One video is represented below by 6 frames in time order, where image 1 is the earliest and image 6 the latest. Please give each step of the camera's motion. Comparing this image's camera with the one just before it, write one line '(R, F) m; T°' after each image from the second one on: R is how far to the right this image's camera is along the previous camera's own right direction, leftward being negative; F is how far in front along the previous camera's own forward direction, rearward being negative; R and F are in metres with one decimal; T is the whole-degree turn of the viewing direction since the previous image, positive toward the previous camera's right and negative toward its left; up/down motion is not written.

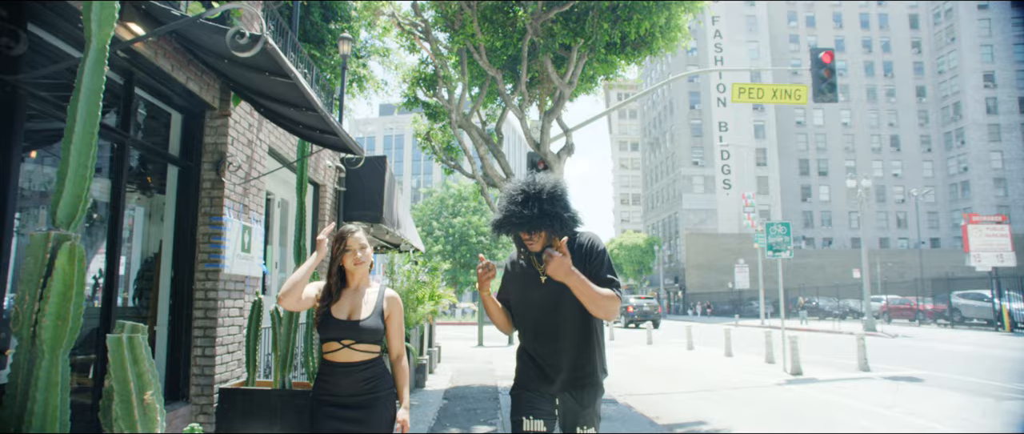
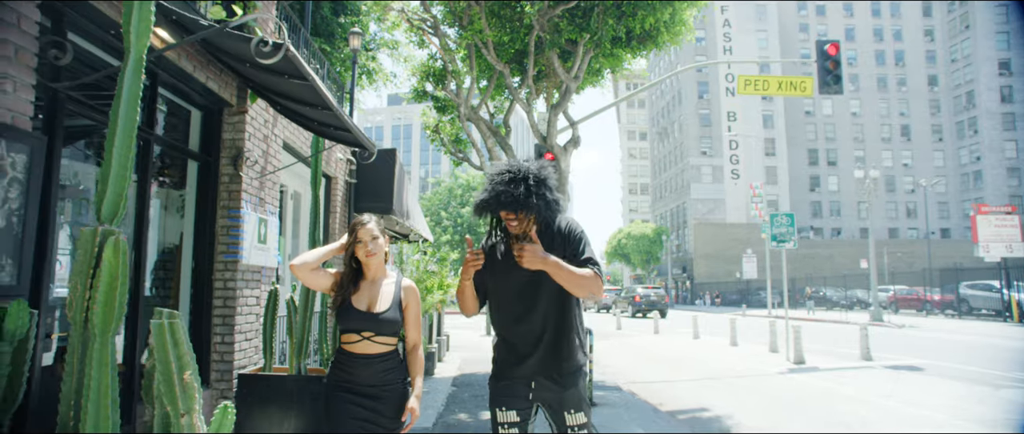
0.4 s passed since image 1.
(0.0, -0.2) m; -1°
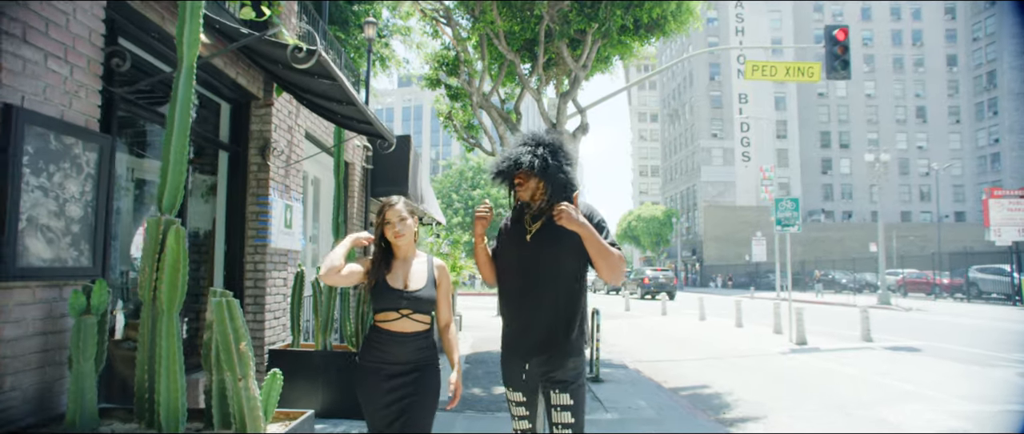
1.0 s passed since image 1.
(0.0, -0.4) m; -1°
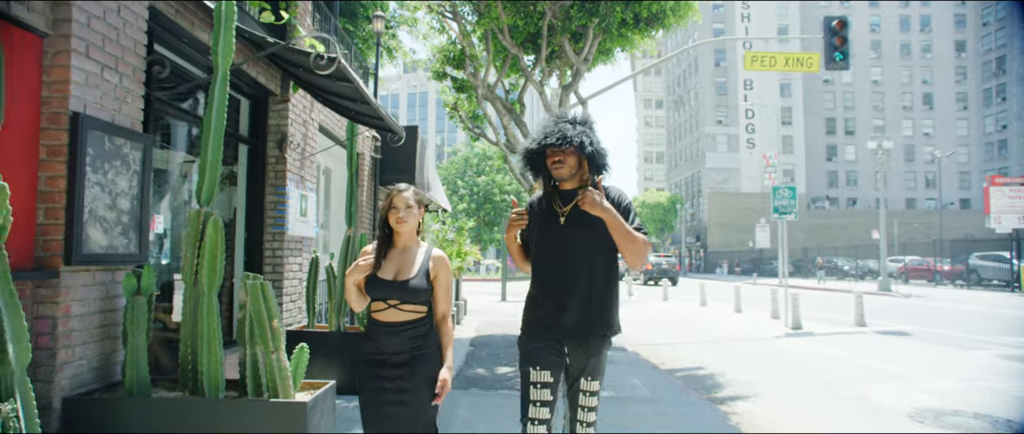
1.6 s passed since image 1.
(0.0, -0.4) m; 0°
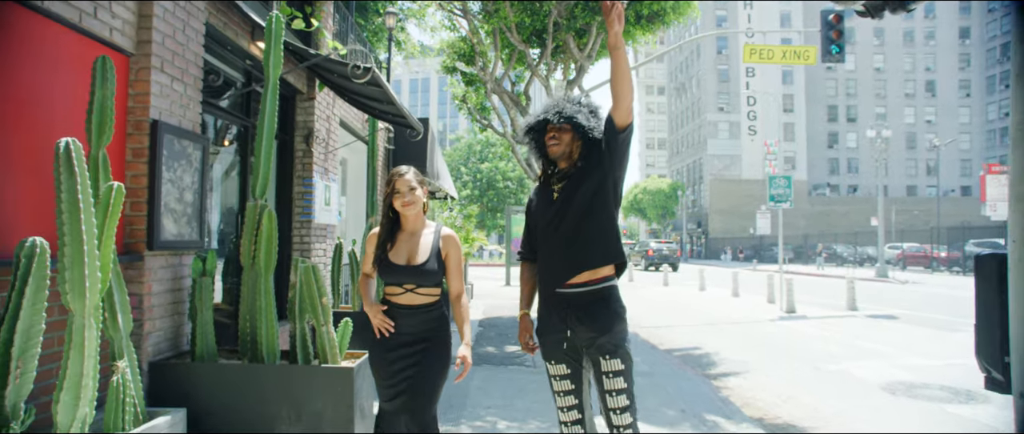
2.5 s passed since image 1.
(-0.1, -0.6) m; 0°
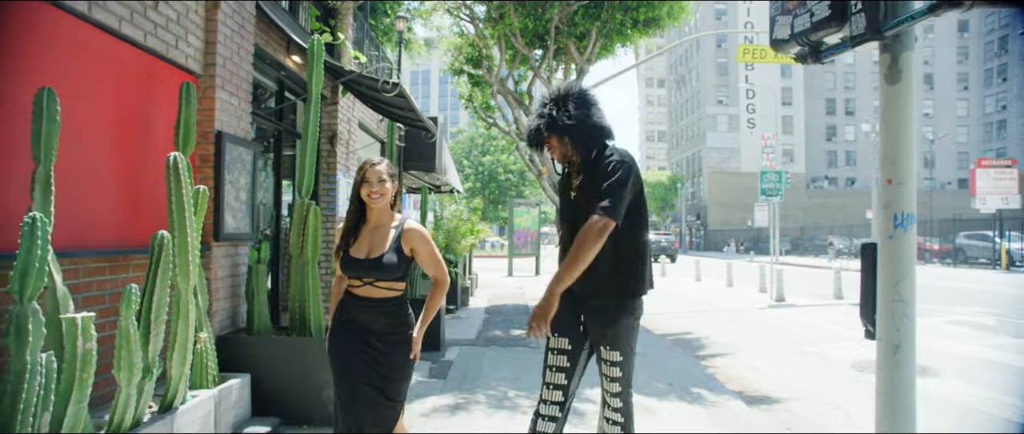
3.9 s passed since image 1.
(-0.1, -0.7) m; 0°
